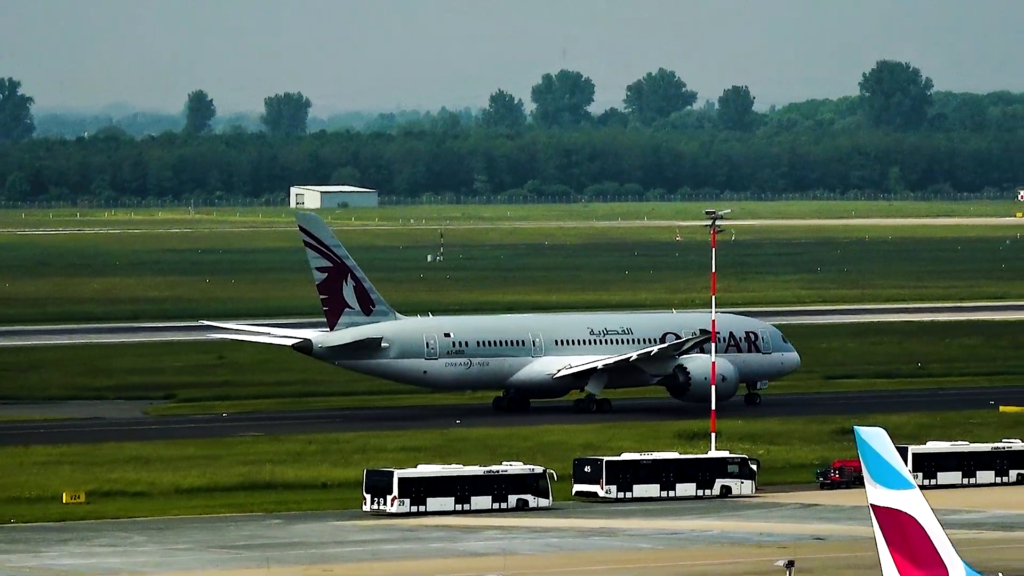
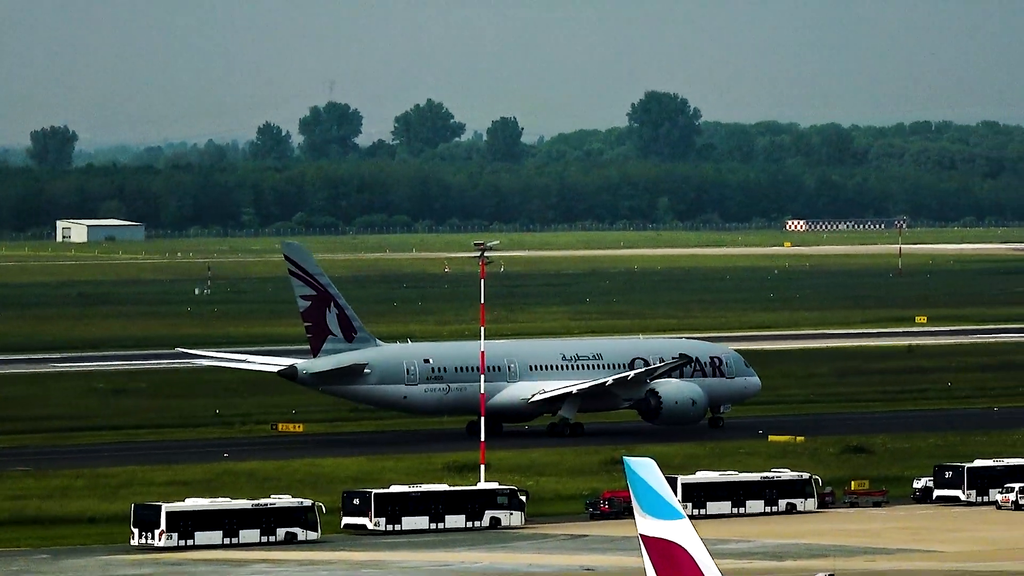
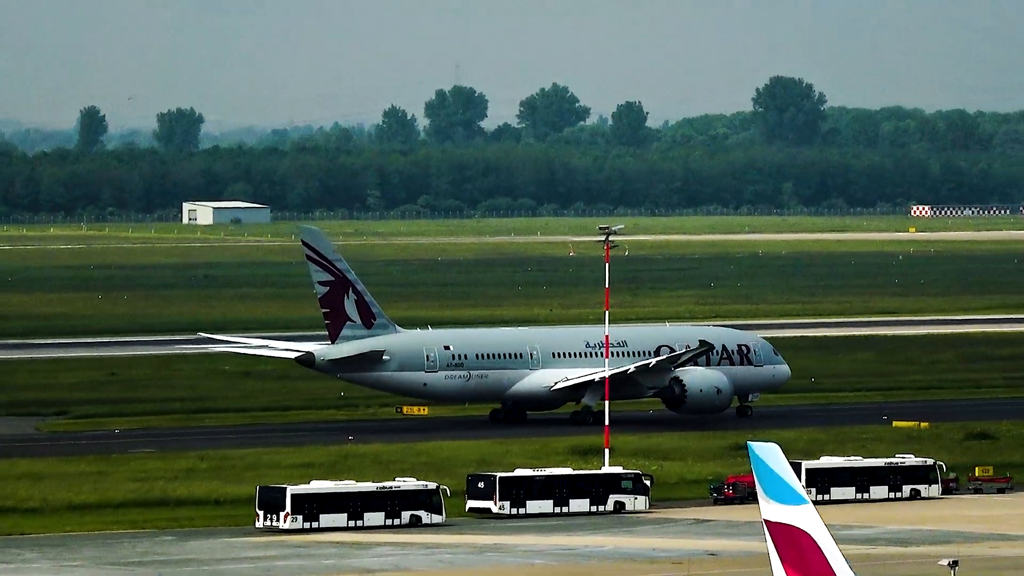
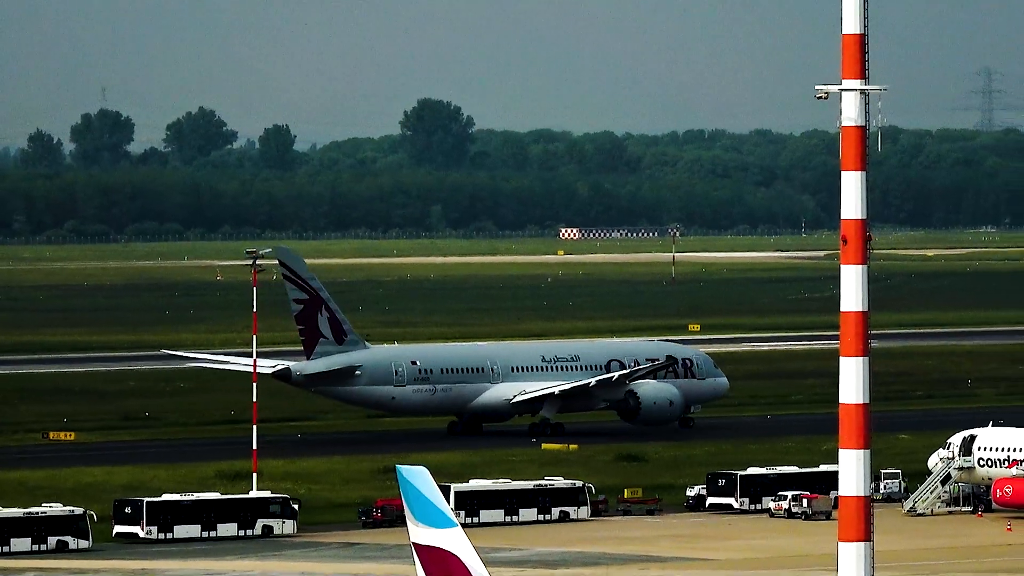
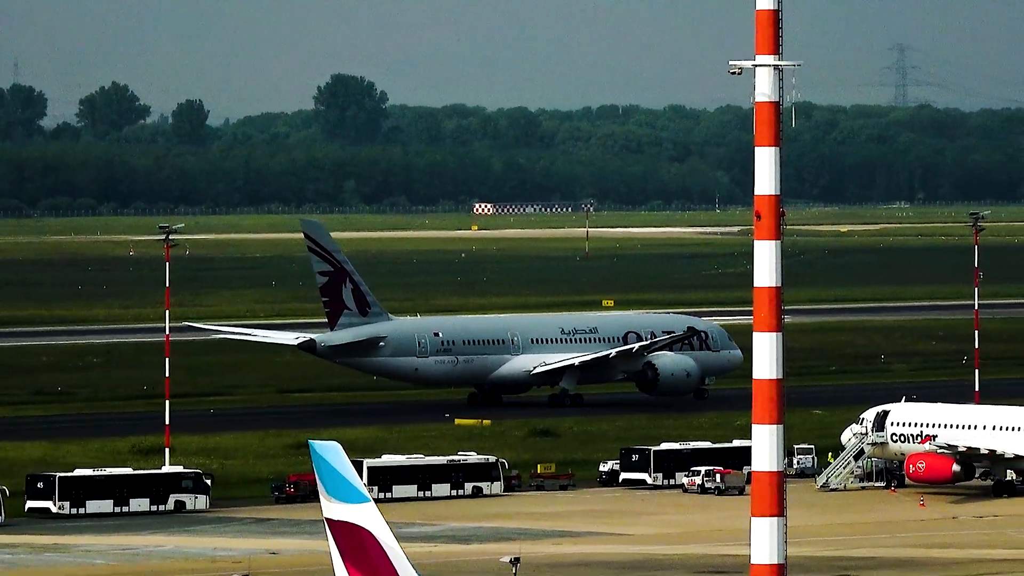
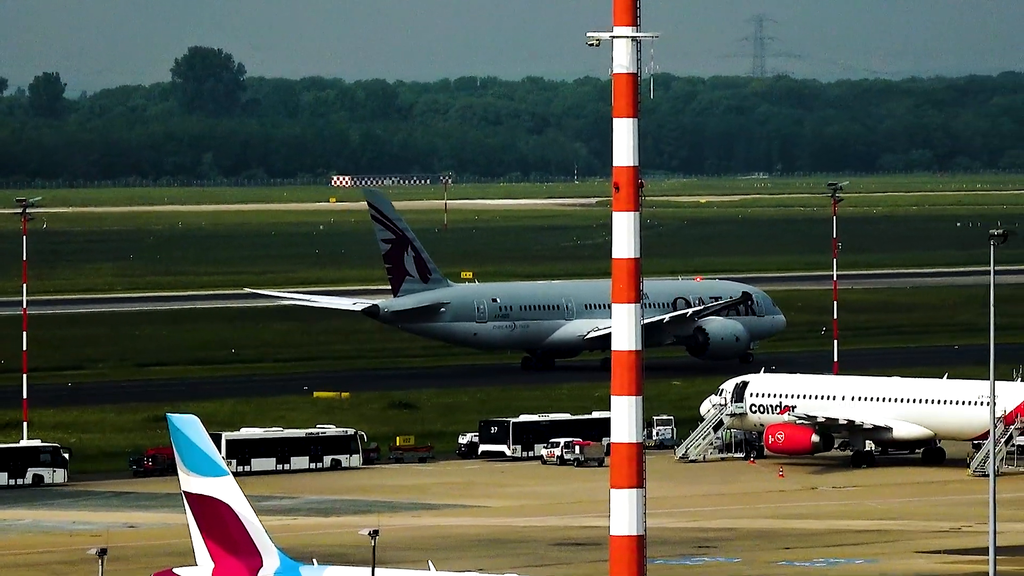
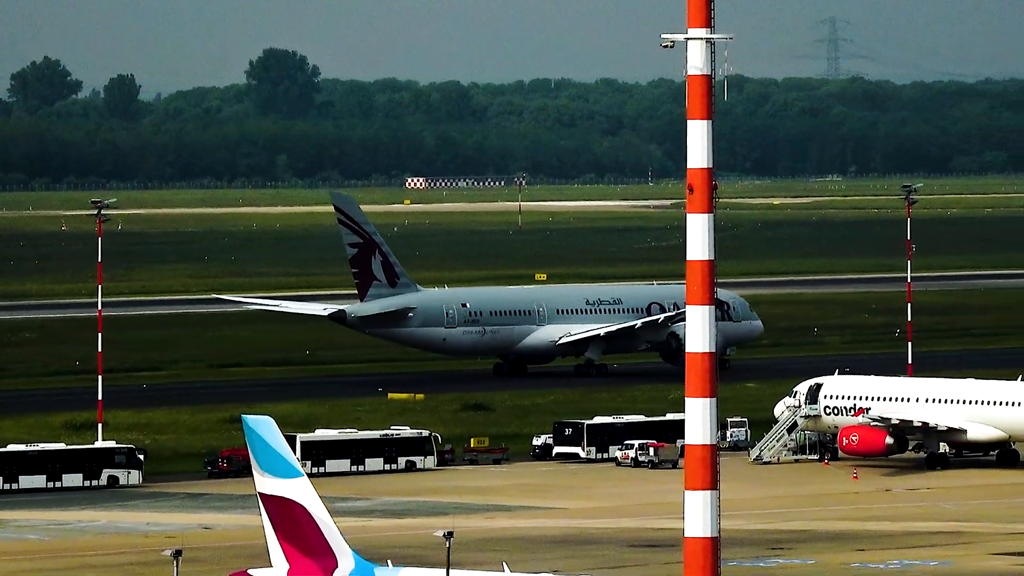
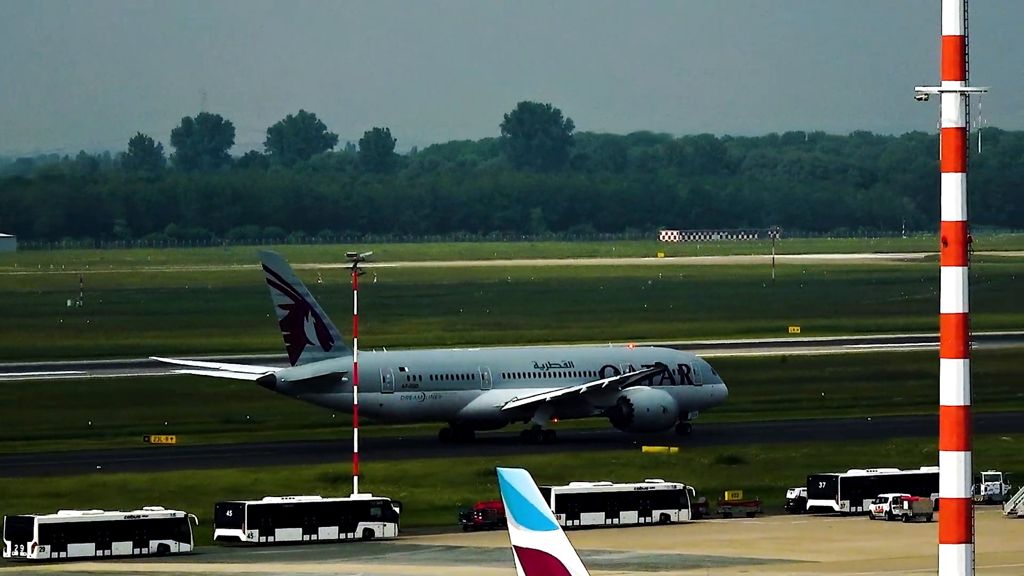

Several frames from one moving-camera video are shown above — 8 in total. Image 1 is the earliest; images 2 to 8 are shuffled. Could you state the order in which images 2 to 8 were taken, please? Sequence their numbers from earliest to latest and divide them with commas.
3, 2, 8, 4, 5, 7, 6
